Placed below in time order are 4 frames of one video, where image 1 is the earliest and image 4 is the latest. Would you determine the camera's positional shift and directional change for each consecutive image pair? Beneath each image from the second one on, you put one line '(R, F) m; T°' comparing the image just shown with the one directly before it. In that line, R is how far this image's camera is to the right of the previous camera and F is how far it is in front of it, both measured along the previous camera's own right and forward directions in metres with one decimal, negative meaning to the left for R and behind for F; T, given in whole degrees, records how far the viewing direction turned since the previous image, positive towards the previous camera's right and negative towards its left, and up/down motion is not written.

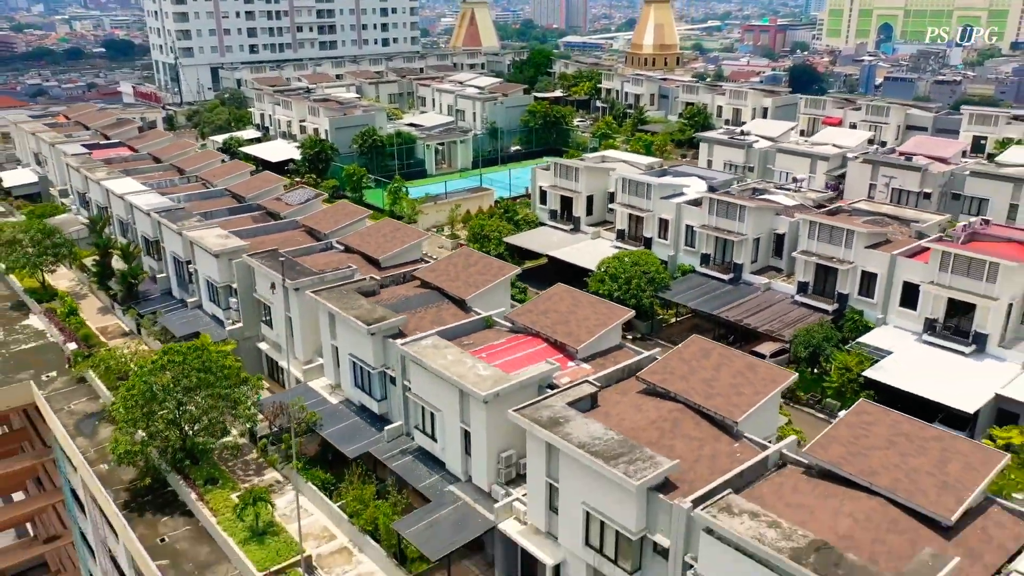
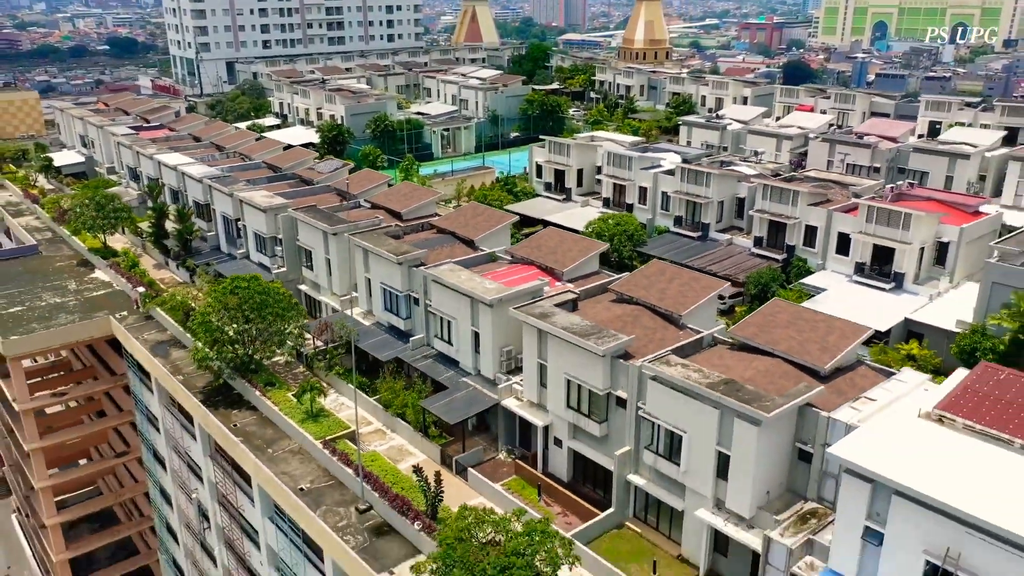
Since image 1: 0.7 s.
(0.0, -6.7) m; 0°
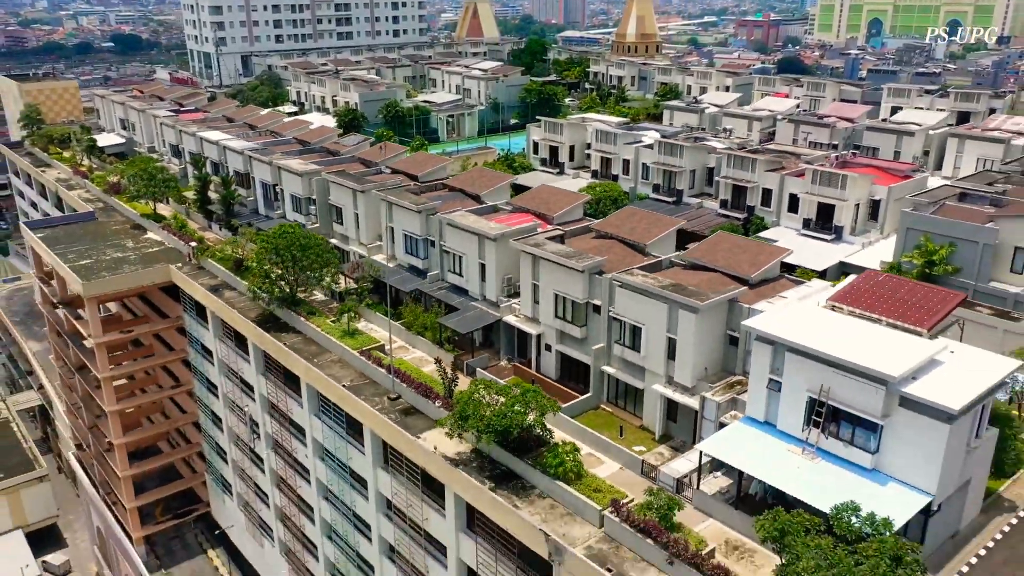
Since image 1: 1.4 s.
(0.0, -7.1) m; 0°
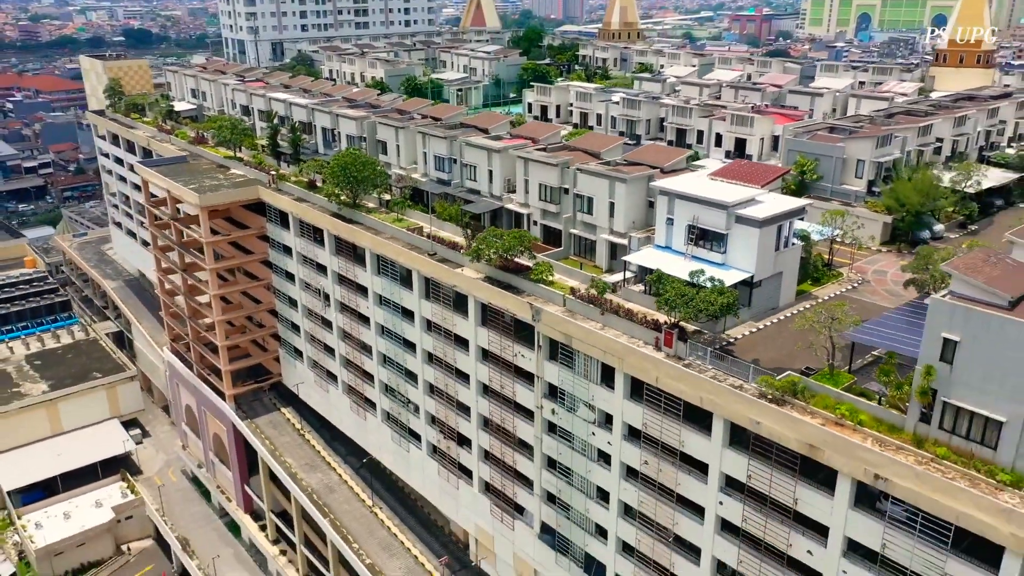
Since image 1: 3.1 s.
(+0.1, -17.1) m; 0°
